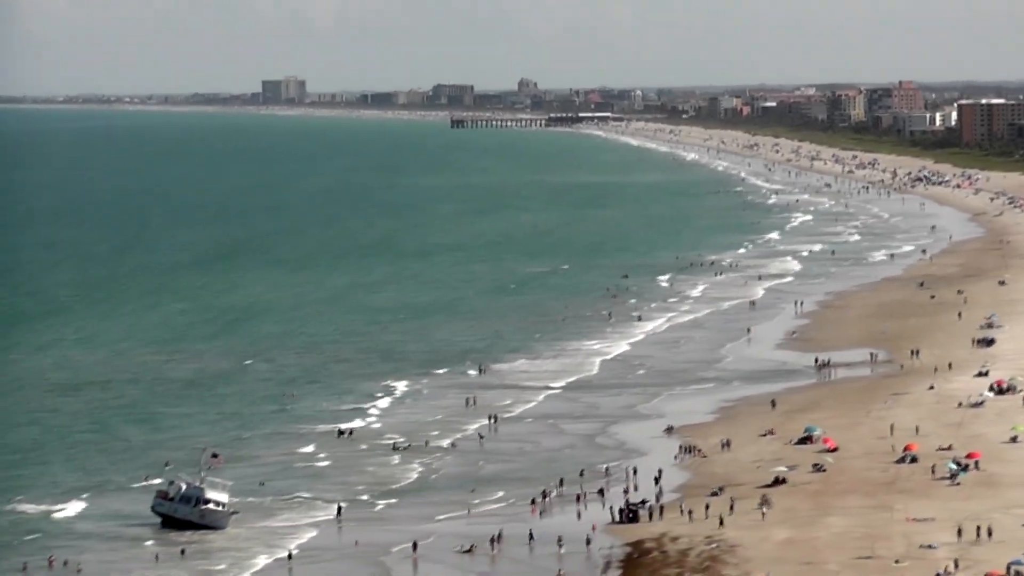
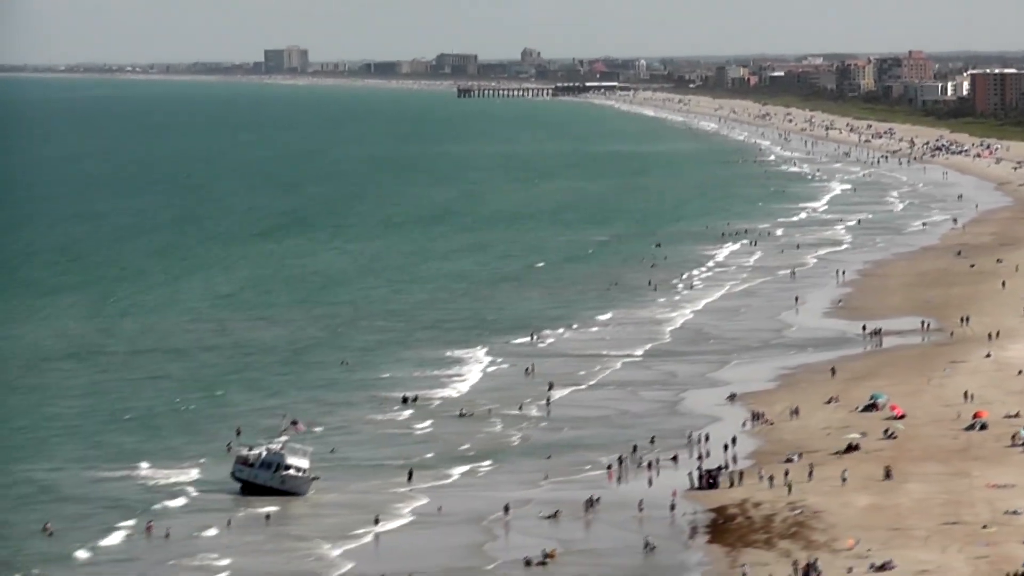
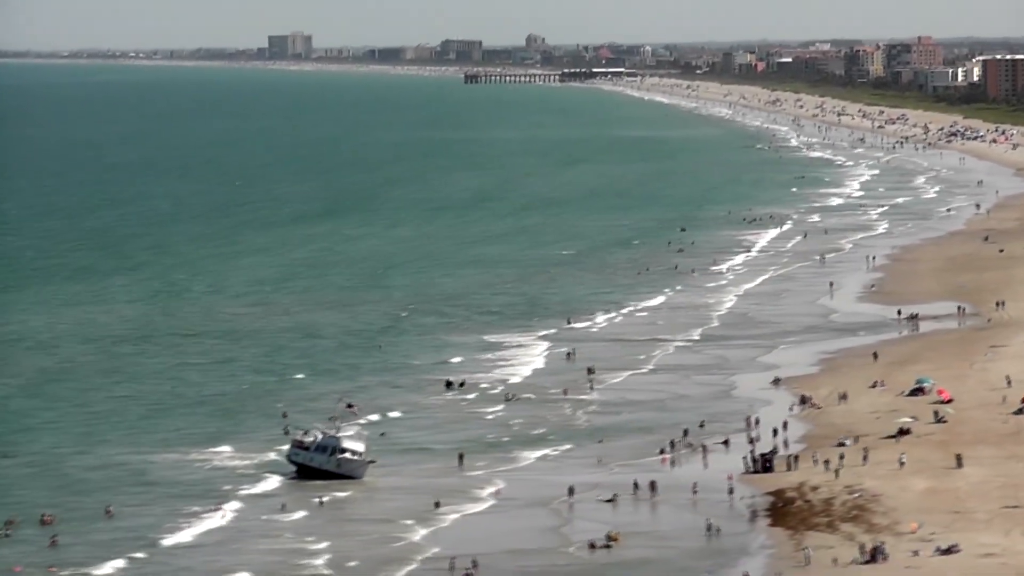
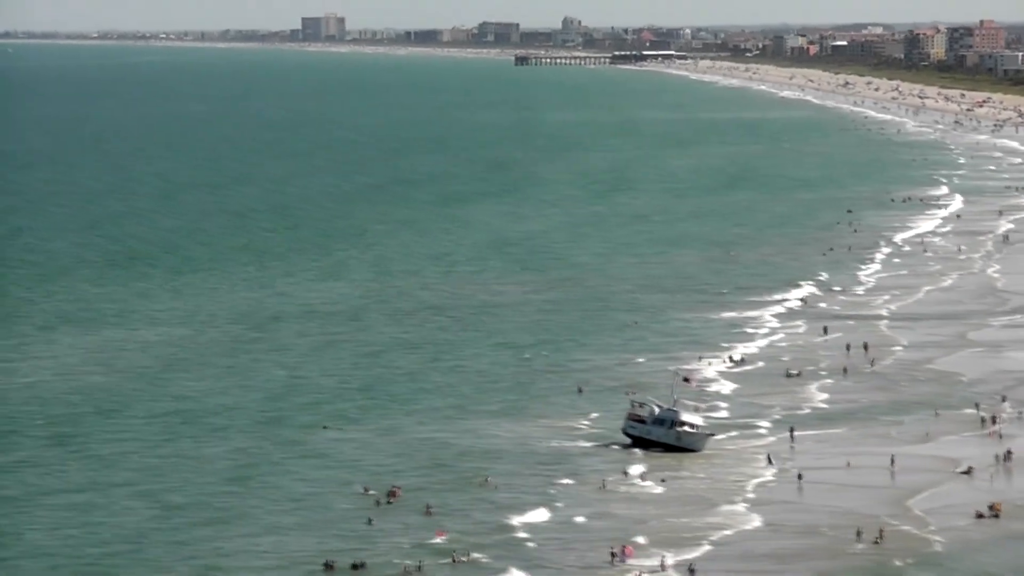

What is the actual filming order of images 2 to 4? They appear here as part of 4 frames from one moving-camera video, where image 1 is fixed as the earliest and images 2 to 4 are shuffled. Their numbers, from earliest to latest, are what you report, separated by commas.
2, 3, 4
